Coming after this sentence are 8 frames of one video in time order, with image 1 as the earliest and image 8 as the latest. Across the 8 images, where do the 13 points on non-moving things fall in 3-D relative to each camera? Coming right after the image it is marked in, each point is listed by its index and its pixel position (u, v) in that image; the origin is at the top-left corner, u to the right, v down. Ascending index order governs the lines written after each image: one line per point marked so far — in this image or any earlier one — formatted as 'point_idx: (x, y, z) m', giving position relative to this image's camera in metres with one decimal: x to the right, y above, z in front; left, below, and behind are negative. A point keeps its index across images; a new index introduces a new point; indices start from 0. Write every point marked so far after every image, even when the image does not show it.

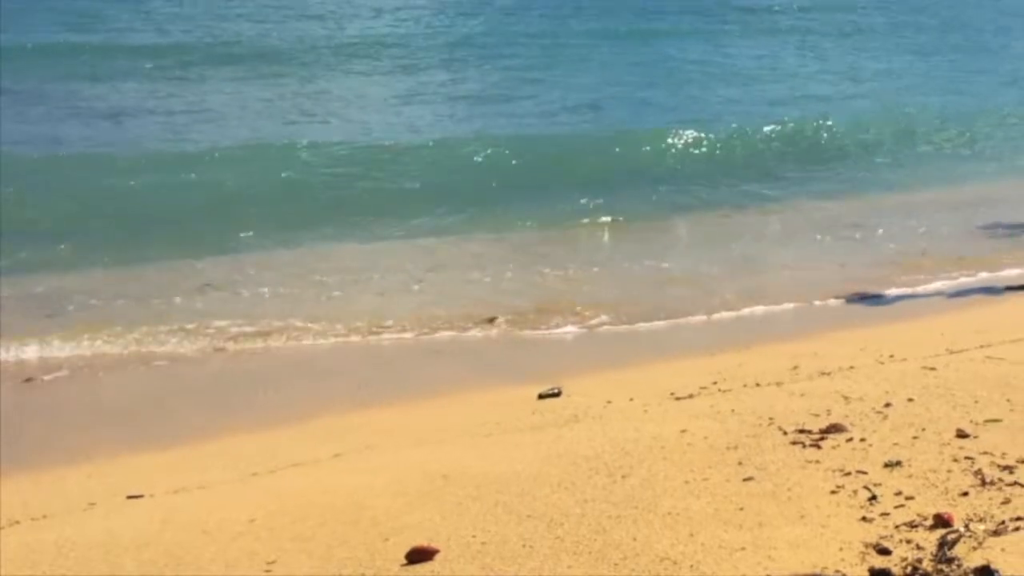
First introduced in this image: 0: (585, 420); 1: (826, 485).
0: (+0.5, -0.9, +6.9) m
1: (+1.9, -1.1, +5.8) m
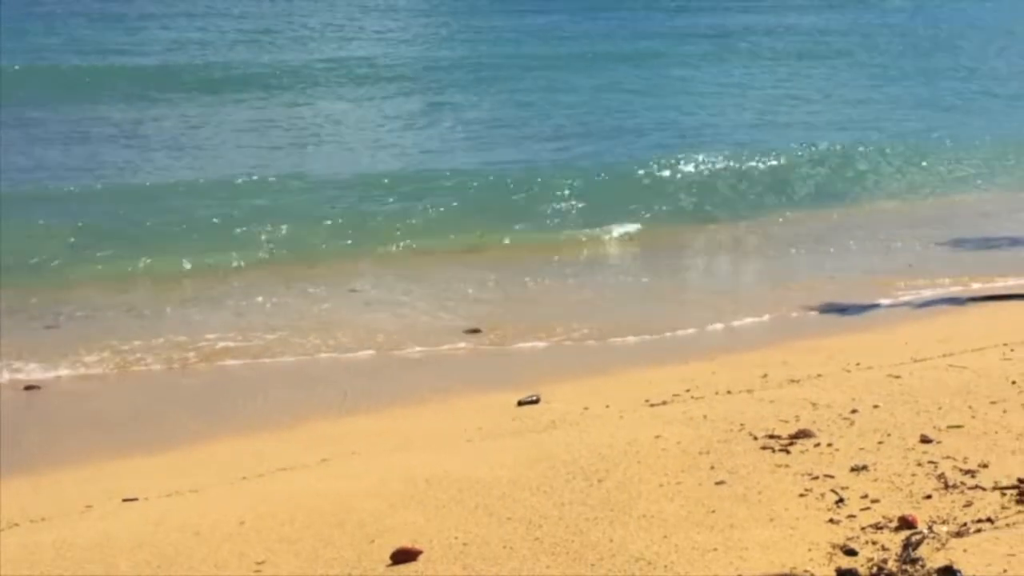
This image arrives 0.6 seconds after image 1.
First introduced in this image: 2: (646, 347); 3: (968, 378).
0: (+0.4, -1.0, +7.2) m
1: (+1.7, -1.2, +6.1) m
2: (+1.2, -0.5, +8.9) m
3: (+3.5, -0.7, +7.8) m
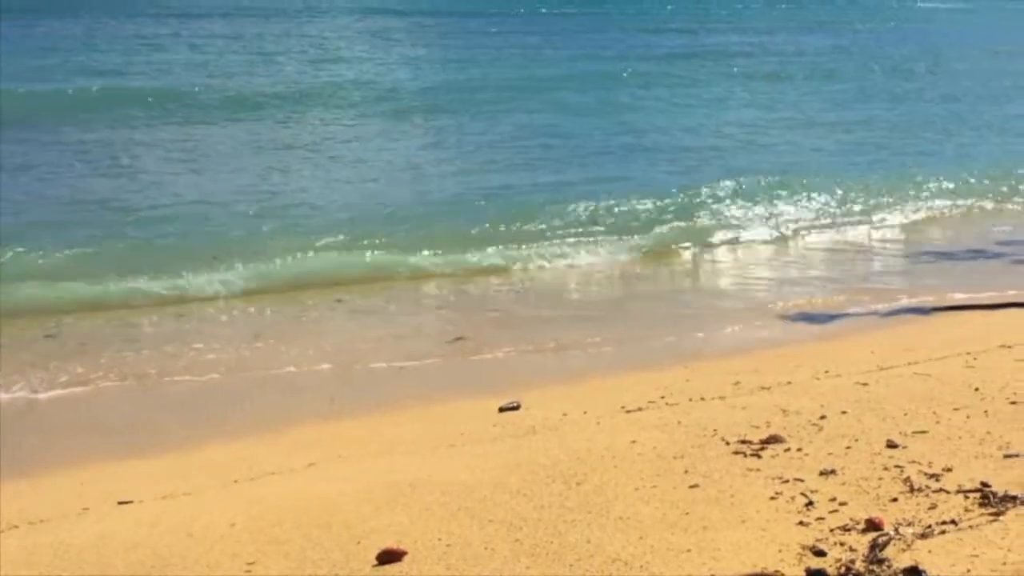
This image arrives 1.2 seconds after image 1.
0: (+0.2, -1.1, +7.5) m
1: (+1.6, -1.3, +6.4) m
2: (+1.0, -0.6, +9.2) m
3: (+3.3, -0.8, +8.1) m
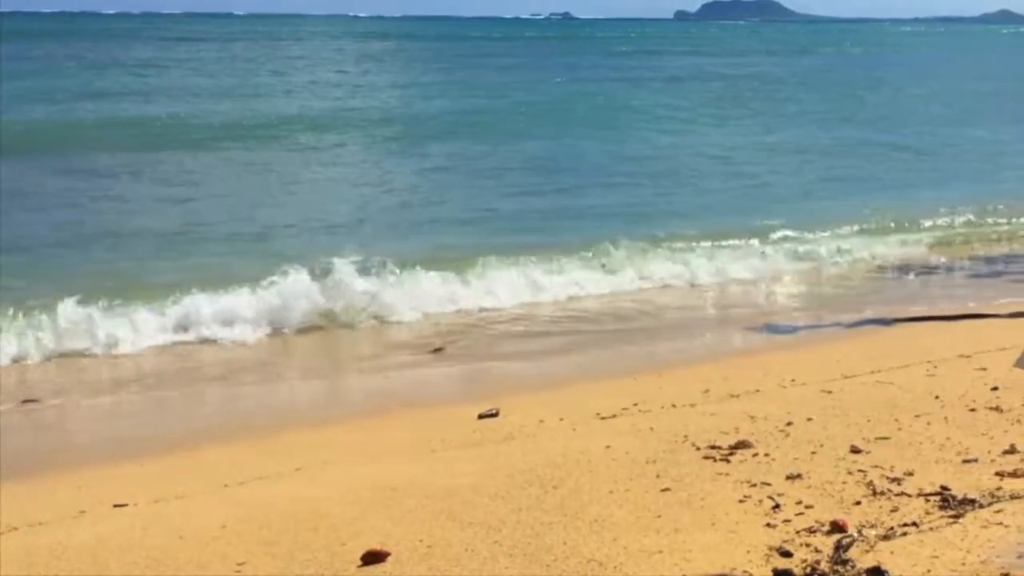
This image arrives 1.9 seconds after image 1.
0: (+0.1, -1.1, +7.8) m
1: (+1.5, -1.4, +6.7) m
2: (+0.8, -0.7, +9.6) m
3: (+3.2, -0.9, +8.5) m
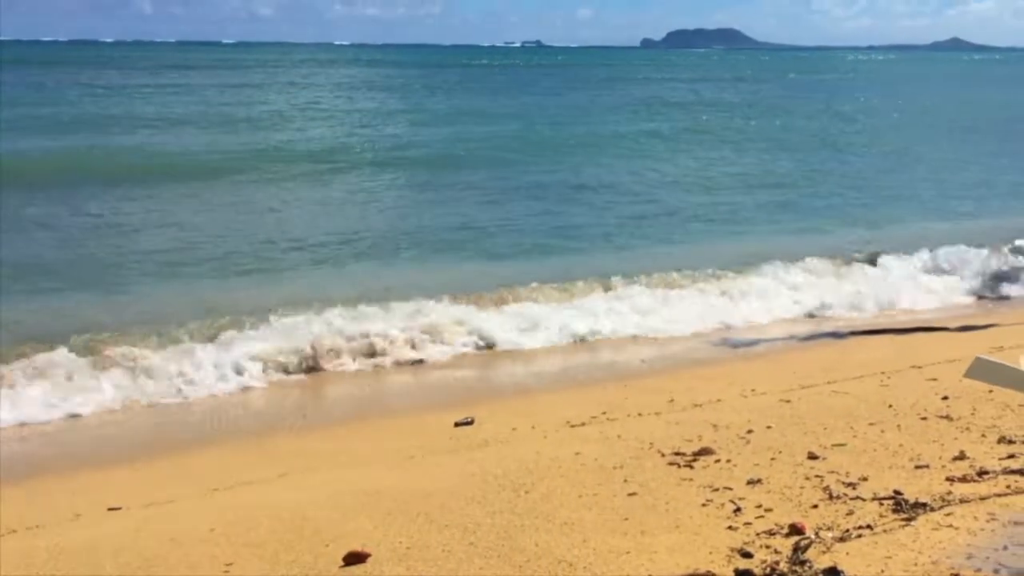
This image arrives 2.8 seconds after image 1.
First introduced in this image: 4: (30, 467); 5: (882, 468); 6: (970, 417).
0: (-0.1, -1.3, +8.2) m
1: (+1.3, -1.5, +7.2) m
2: (+0.6, -0.8, +10.0) m
3: (+3.0, -1.0, +9.0) m
4: (-3.7, -1.4, +7.9) m
5: (+2.7, -1.3, +7.5) m
6: (+3.8, -1.1, +8.4) m
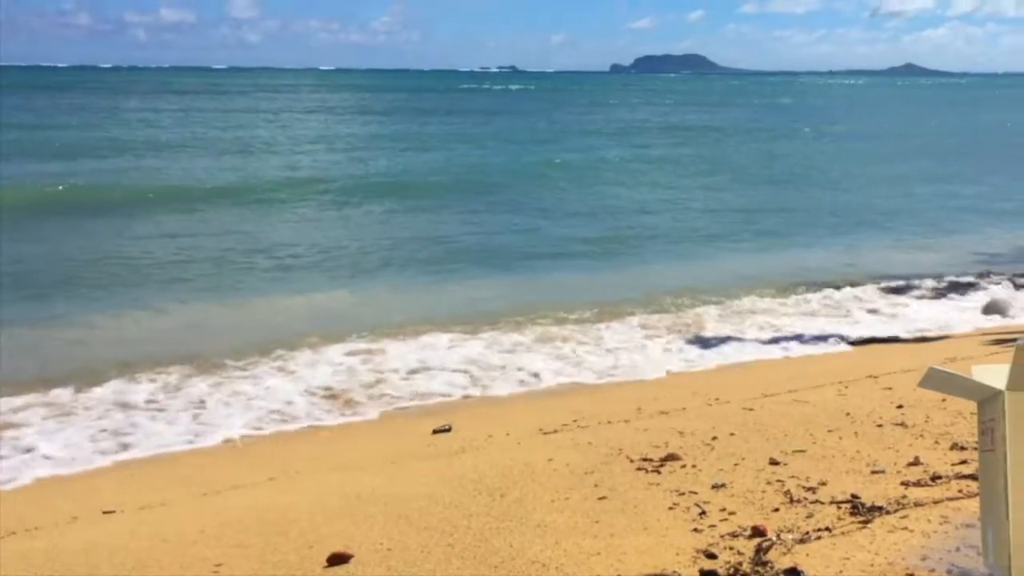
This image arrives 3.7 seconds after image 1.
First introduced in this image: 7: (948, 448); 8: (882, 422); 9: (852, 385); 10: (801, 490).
0: (-0.3, -1.4, +8.7) m
1: (+1.1, -1.6, +7.6) m
2: (+0.3, -1.0, +10.4) m
3: (+2.7, -1.1, +9.4) m
4: (-3.9, -1.5, +8.2) m
5: (+2.5, -1.4, +8.0) m
6: (+3.6, -1.2, +8.9) m
7: (+3.5, -1.3, +8.2) m
8: (+3.3, -1.2, +9.0) m
9: (+3.4, -1.0, +10.0) m
10: (+2.1, -1.5, +7.7) m
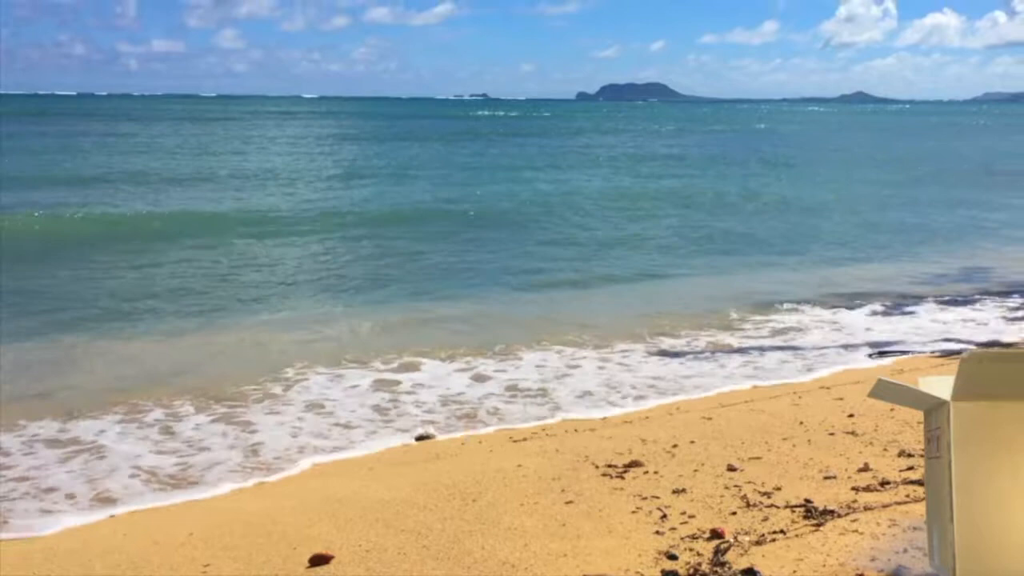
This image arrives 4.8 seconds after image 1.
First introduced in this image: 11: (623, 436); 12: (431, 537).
0: (-0.6, -1.5, +9.2) m
1: (+0.9, -1.7, +8.2) m
2: (0.0, -1.1, +11.0) m
3: (+2.5, -1.3, +10.0) m
4: (-4.2, -1.6, +8.6) m
5: (+2.3, -1.6, +8.6) m
6: (+3.3, -1.3, +9.5) m
7: (+3.3, -1.4, +8.8) m
8: (+3.0, -1.3, +9.6) m
9: (+3.1, -1.1, +10.6) m
10: (+1.9, -1.7, +8.3) m
11: (+1.1, -1.4, +9.6) m
12: (-0.6, -1.8, +7.6) m
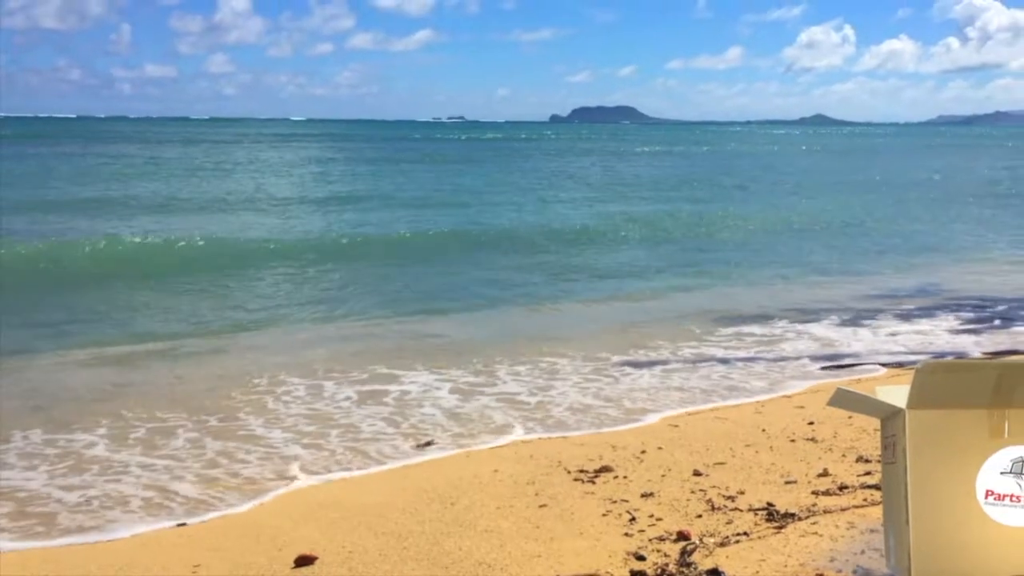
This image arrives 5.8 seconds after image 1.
0: (-0.8, -1.7, +9.6) m
1: (+0.7, -1.8, +8.6) m
2: (-0.2, -1.3, +11.4) m
3: (+2.2, -1.4, +10.5) m
4: (-4.4, -1.7, +9.0) m
5: (+2.1, -1.7, +9.1) m
6: (+3.1, -1.5, +10.0) m
7: (+3.1, -1.6, +9.4) m
8: (+2.8, -1.5, +10.2) m
9: (+2.8, -1.3, +11.2) m
10: (+1.7, -1.8, +8.8) m
11: (+0.8, -1.5, +10.1) m
12: (-0.8, -1.9, +8.1) m
